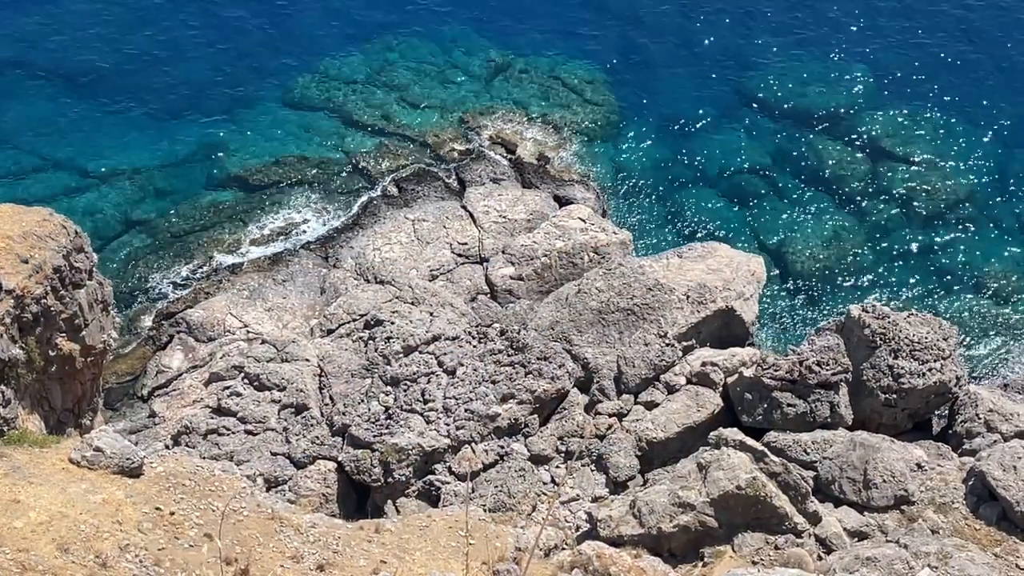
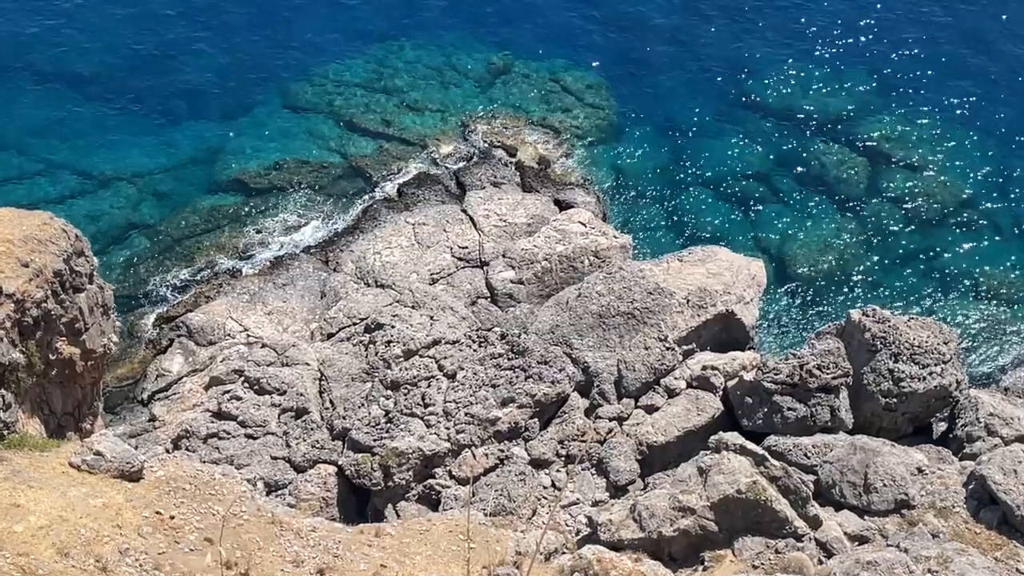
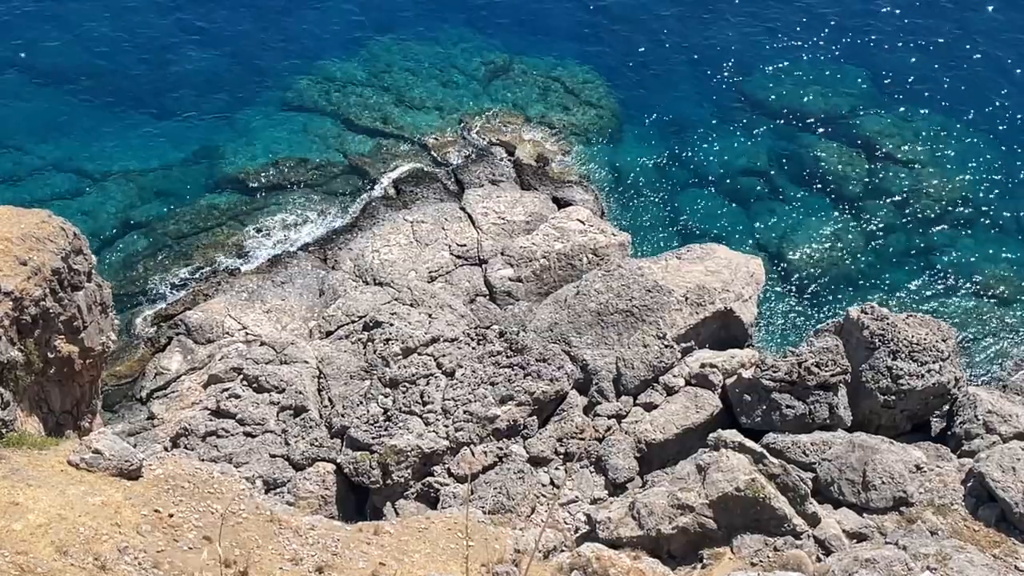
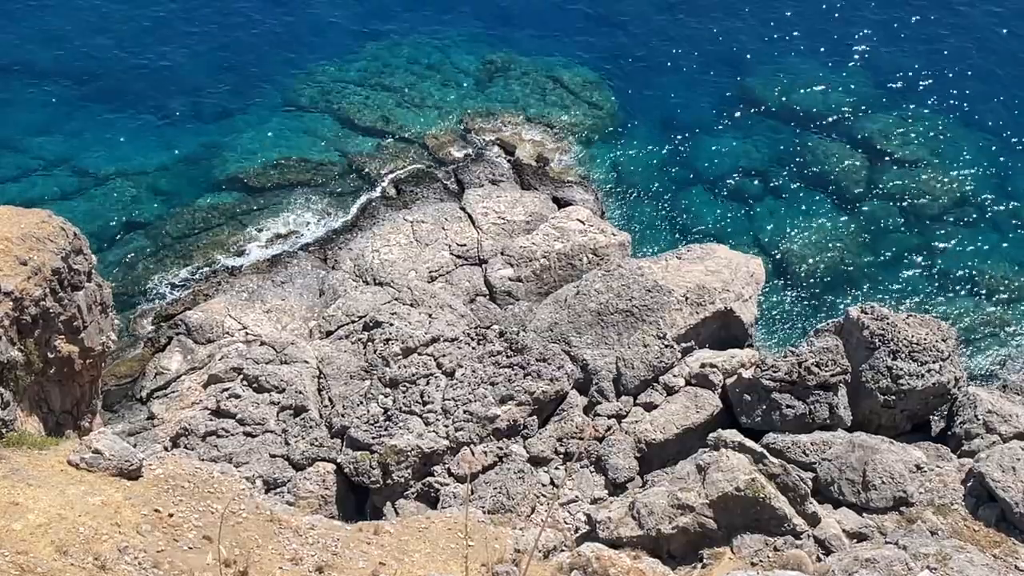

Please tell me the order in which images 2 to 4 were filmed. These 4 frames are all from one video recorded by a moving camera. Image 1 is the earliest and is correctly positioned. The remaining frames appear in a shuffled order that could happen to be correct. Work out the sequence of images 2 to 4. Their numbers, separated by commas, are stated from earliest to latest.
4, 3, 2
